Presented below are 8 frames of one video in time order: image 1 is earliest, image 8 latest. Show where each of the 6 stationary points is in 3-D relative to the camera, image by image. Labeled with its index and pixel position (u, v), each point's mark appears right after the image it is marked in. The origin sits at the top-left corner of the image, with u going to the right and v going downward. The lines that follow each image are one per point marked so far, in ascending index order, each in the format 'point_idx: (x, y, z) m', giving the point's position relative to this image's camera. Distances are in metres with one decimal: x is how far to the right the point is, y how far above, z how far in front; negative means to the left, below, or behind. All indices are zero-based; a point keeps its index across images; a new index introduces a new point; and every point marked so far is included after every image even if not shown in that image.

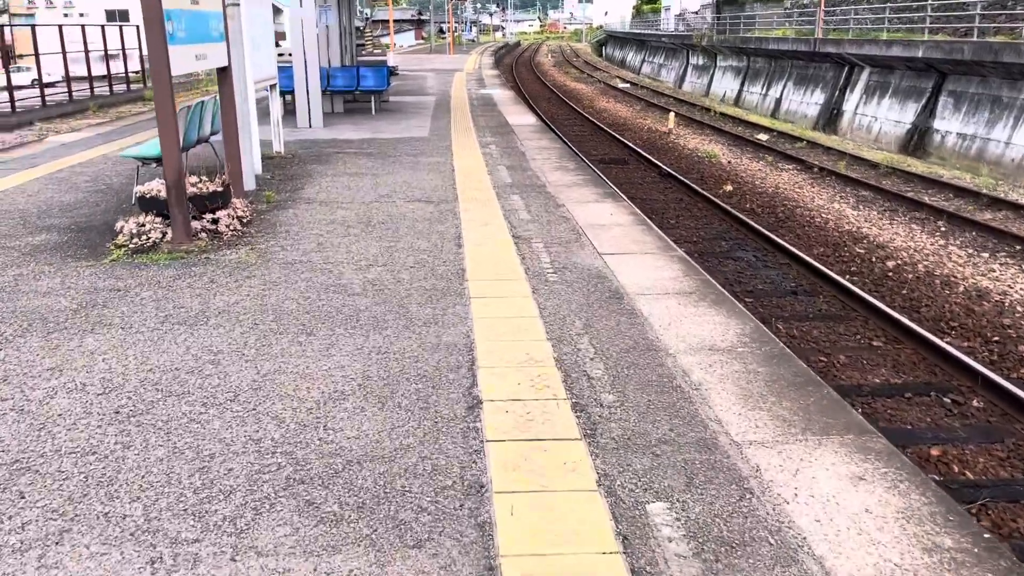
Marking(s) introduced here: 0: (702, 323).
0: (+1.0, -0.2, +4.3) m
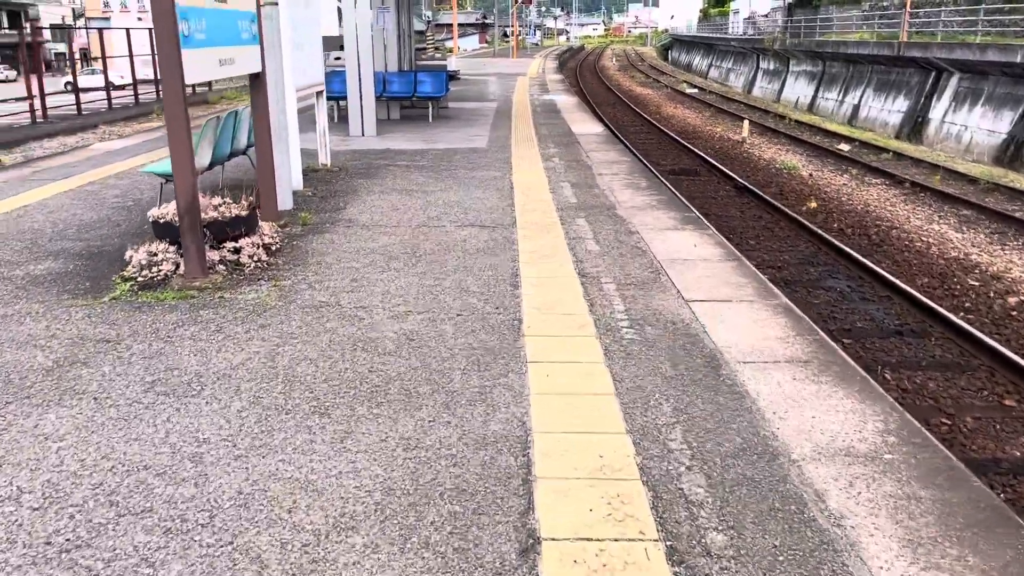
0: (+1.2, -0.5, +3.3) m
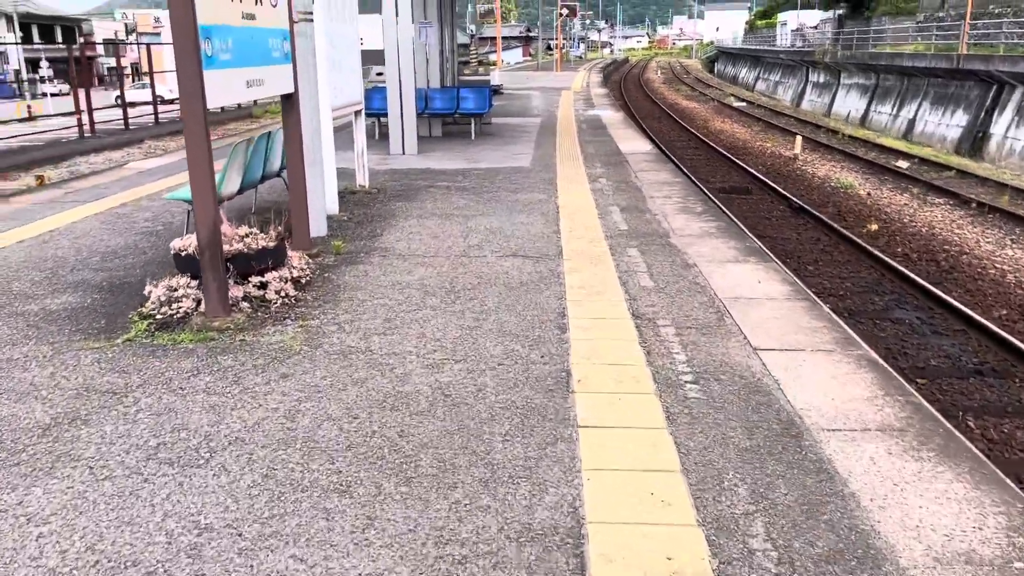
0: (+1.4, -0.7, +2.8) m
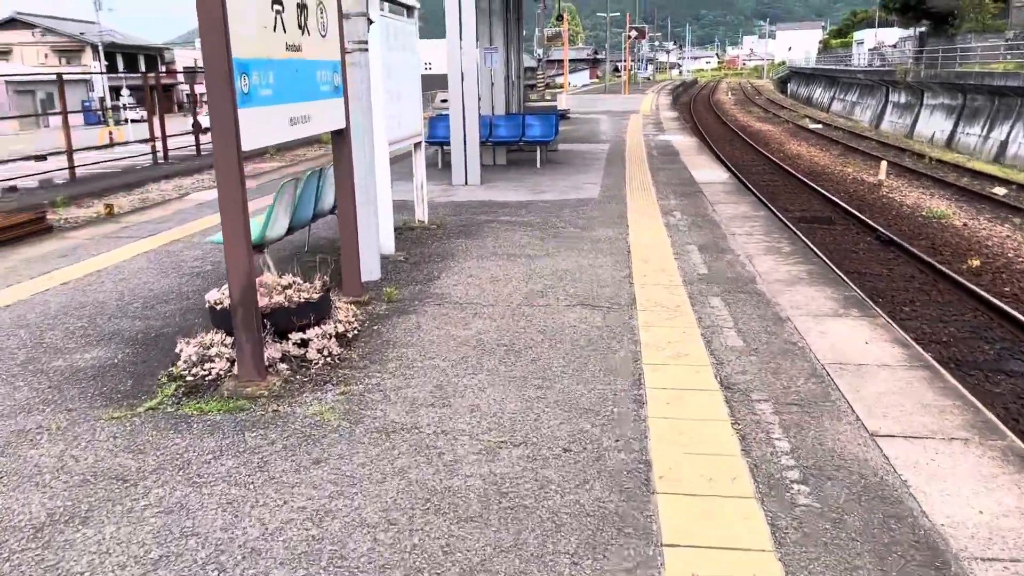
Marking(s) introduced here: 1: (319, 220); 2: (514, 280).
0: (+1.6, -1.0, +2.1) m
1: (-1.5, +0.5, +6.5) m
2: (0.0, +0.1, +6.2) m
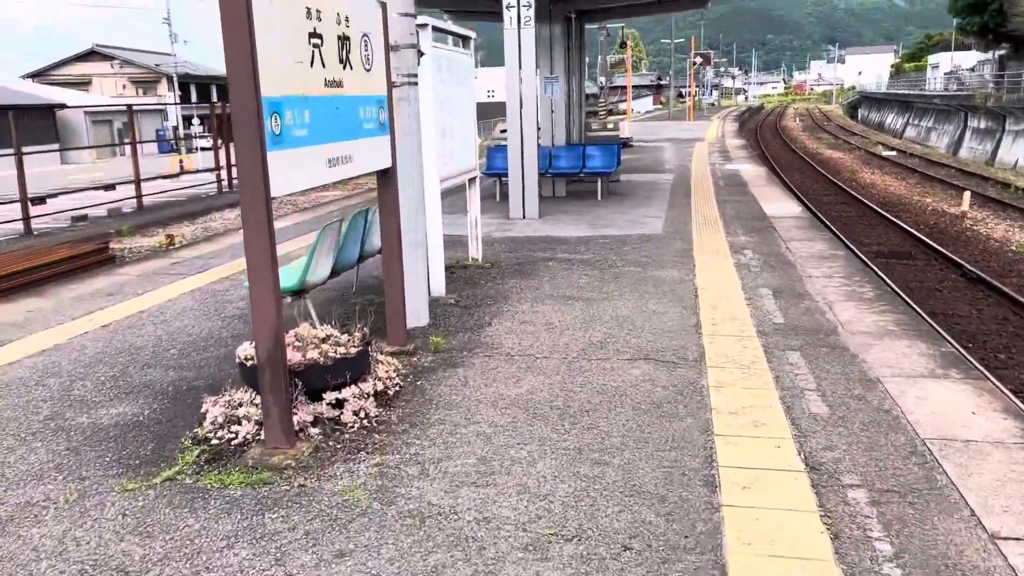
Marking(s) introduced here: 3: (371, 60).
0: (+1.7, -1.2, +1.5) m
1: (-1.1, +0.2, +6.2) m
2: (+0.4, -0.3, +5.7) m
3: (-0.8, +1.3, +4.7) m
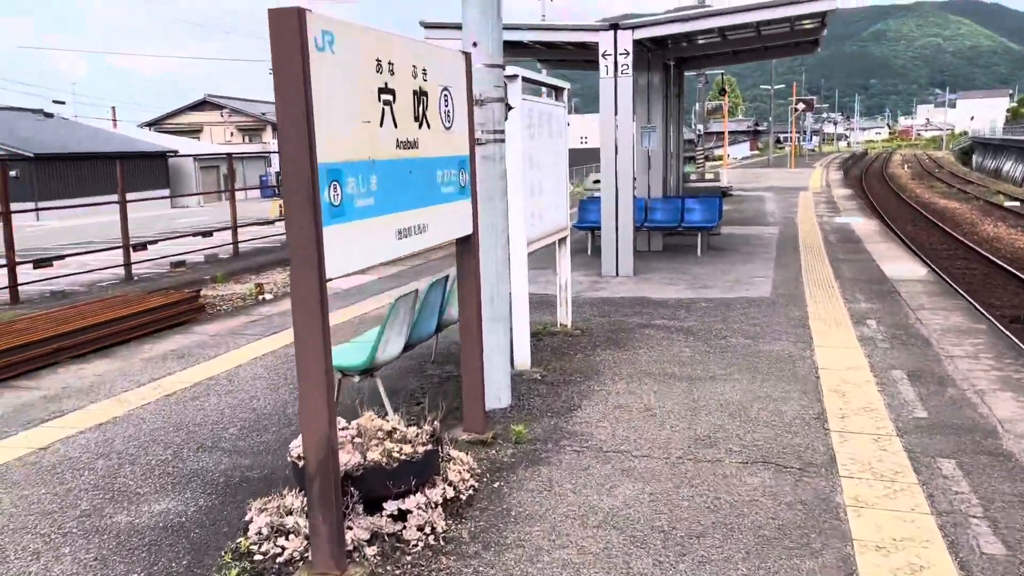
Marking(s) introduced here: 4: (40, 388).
0: (+1.7, -1.5, +0.6) m
1: (-0.4, -0.3, +5.6) m
2: (+1.0, -0.8, +5.0) m
3: (-0.3, +0.9, +4.2) m
4: (-3.3, -0.7, +6.0) m
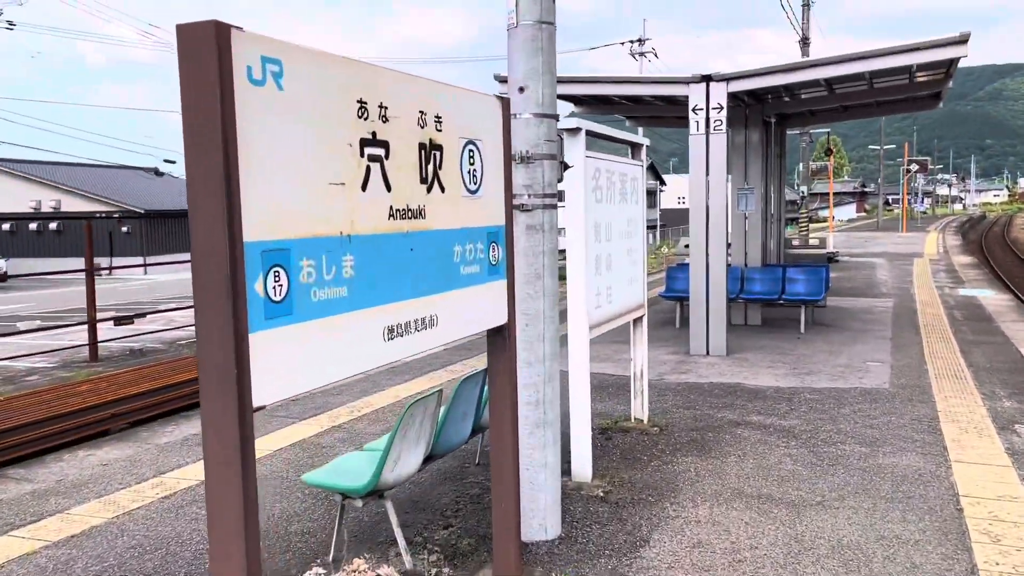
0: (+1.4, -1.7, -0.6) m
1: (-0.1, -0.8, +4.6) m
2: (+1.2, -1.3, +3.8) m
3: (-0.1, +0.4, +3.3) m
4: (-3.0, -1.2, +5.3) m
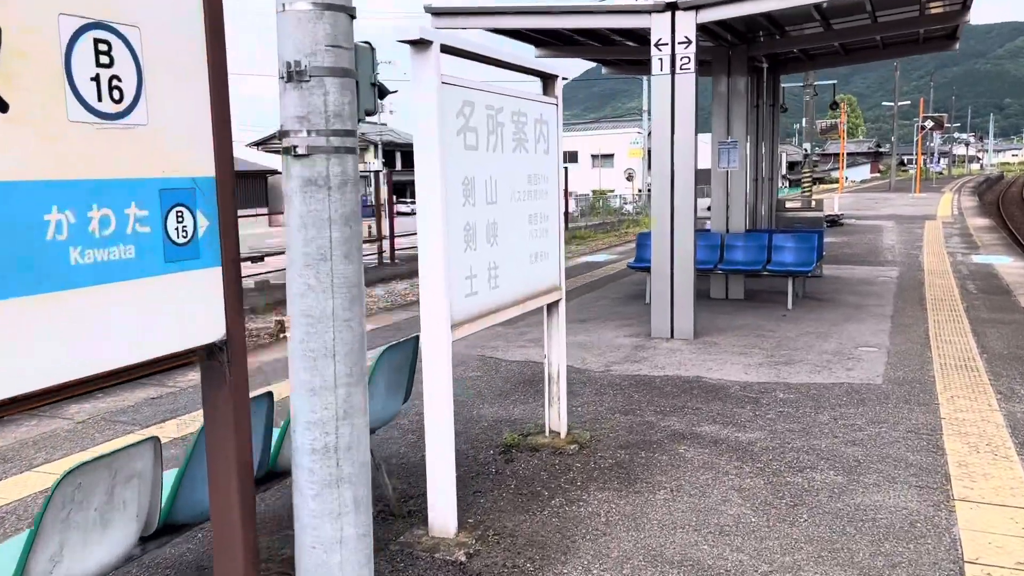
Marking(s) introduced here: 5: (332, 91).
0: (+0.7, -1.8, -2.0) m
1: (-0.9, -0.7, +3.3) m
2: (+0.4, -1.2, +2.5) m
3: (-0.9, +0.4, +1.9) m
4: (-3.7, -1.1, +4.0) m
5: (-0.5, +0.6, +2.6) m
